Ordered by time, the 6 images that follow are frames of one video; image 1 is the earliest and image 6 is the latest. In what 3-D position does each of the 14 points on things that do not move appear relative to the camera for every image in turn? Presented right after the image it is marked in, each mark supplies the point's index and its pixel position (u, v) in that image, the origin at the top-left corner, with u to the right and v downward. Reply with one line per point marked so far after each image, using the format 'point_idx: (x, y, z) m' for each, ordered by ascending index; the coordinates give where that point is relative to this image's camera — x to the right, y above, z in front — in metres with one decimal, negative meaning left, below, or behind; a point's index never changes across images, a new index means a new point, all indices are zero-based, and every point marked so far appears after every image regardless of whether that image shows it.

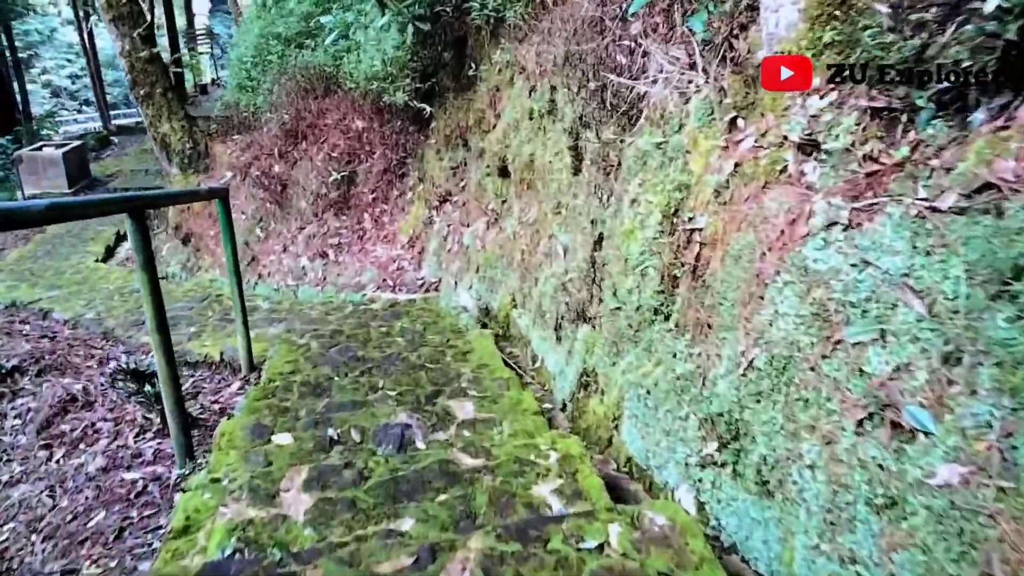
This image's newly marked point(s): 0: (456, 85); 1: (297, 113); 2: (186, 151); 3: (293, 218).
0: (-0.4, +1.5, +6.1) m
1: (-2.1, +1.7, +8.0) m
2: (-3.4, +1.4, +8.6) m
3: (-2.0, +0.6, +7.4) m
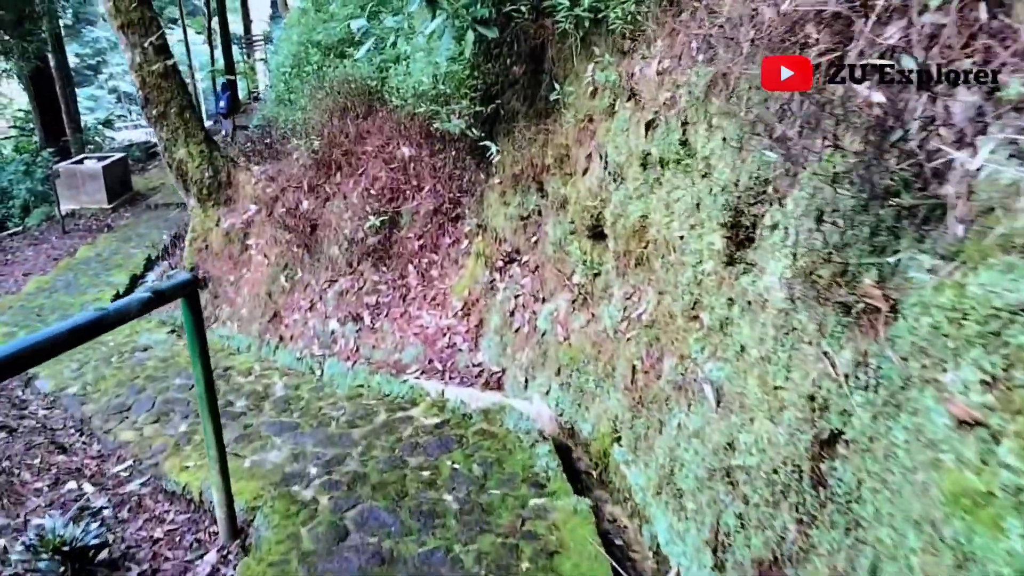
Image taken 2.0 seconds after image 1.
0: (+0.1, +1.0, +4.6) m
1: (-1.5, +1.3, +6.7) m
2: (-2.8, +1.0, +7.3) m
3: (-1.4, +0.2, +6.1) m
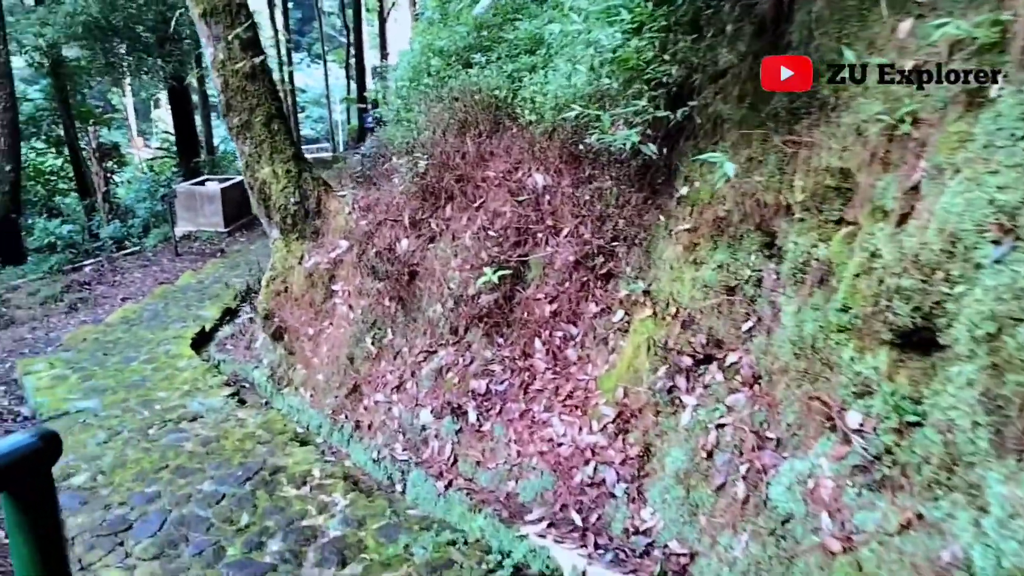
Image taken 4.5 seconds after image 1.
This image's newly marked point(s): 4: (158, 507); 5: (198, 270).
0: (+0.8, +0.6, +2.9) m
1: (-0.4, +0.9, +5.2) m
2: (-1.6, +0.6, +6.0) m
3: (-0.5, -0.2, +4.5) m
4: (-1.6, -1.0, +3.8) m
5: (-4.3, +0.2, +11.3) m
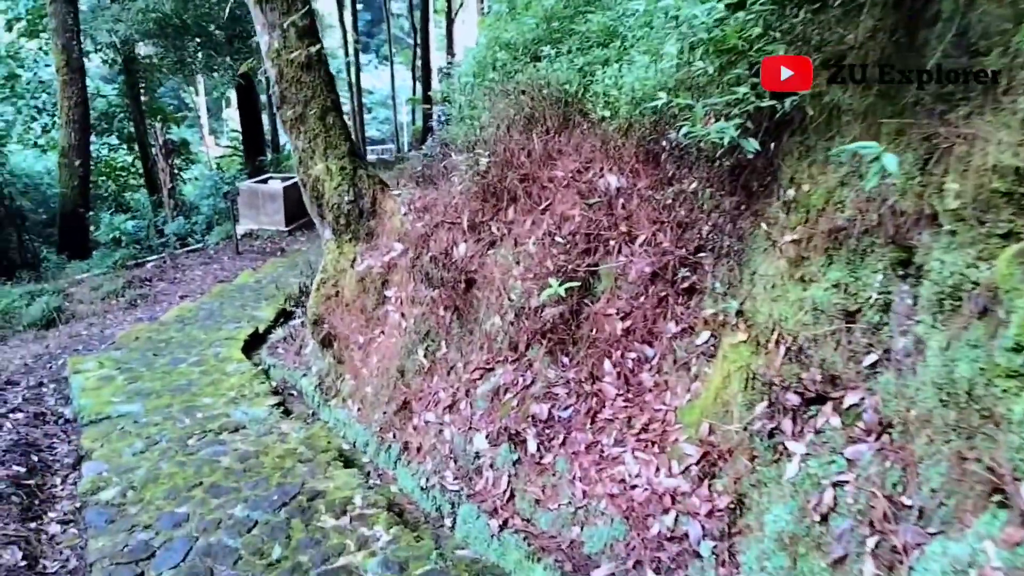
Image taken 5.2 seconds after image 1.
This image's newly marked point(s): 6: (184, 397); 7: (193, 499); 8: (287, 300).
0: (+1.0, +0.5, +2.4) m
1: (0.0, +0.8, +4.8) m
2: (-1.2, +0.6, +5.6) m
3: (-0.2, -0.3, +4.1) m
4: (-1.4, -1.0, +3.5) m
5: (-3.5, +0.2, +11.1) m
6: (-2.3, -0.8, +5.7) m
7: (-1.5, -1.0, +3.9) m
8: (-2.5, -0.1, +9.1) m
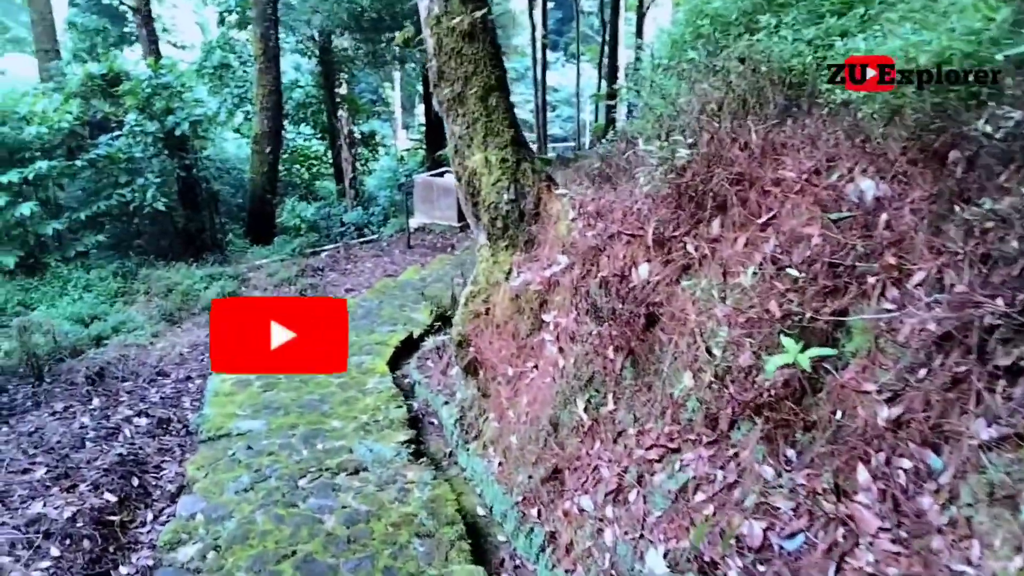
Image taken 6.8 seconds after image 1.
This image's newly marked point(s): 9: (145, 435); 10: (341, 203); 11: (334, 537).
0: (+1.4, +0.3, +1.0) m
1: (+0.9, +0.6, +3.6) m
2: (-0.1, +0.5, +4.7) m
3: (+0.5, -0.4, +2.9) m
4: (-0.8, -1.1, +2.6) m
5: (-1.2, +0.3, +10.5) m
6: (-1.2, -0.8, +5.0) m
7: (-0.9, -1.1, +3.0) m
8: (-0.7, -0.2, +8.4) m
9: (-2.2, -0.9, +4.9) m
10: (-3.1, +1.5, +14.9) m
11: (-0.7, -1.0, +3.3) m
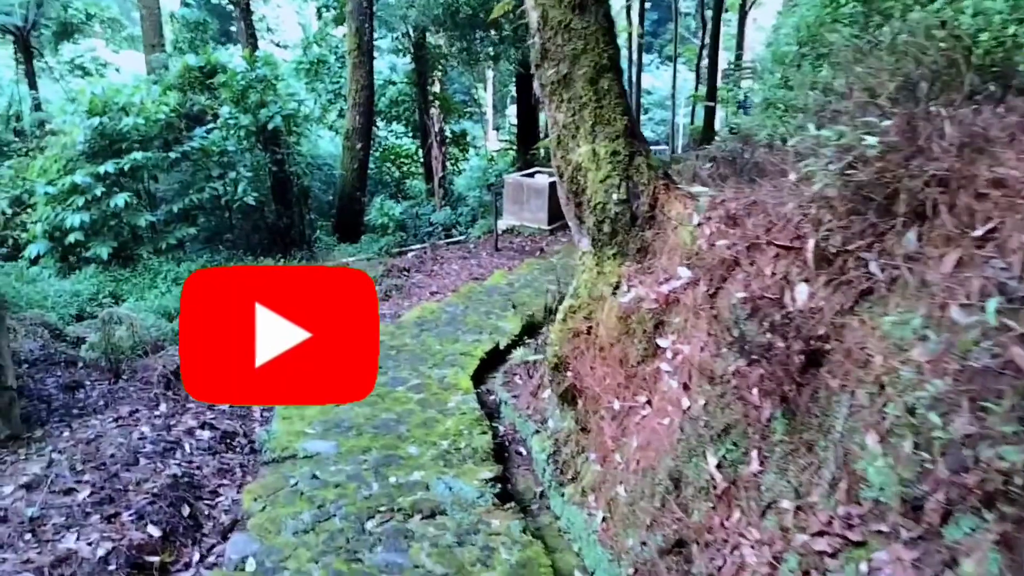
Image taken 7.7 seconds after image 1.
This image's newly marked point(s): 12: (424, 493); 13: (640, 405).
0: (+1.6, +0.2, +0.2) m
1: (+1.3, +0.5, +2.8) m
2: (+0.5, +0.4, +4.0) m
3: (+0.9, -0.5, +2.2) m
4: (-0.6, -1.2, +2.0) m
5: (0.0, +0.2, +9.9) m
6: (-0.7, -0.8, +4.4) m
7: (-0.5, -1.1, +2.5) m
8: (+0.2, -0.2, +7.7) m
9: (-1.7, -0.9, +4.4) m
10: (-1.5, +1.5, +14.5) m
11: (-0.4, -1.1, +2.7) m
12: (-0.4, -0.9, +3.6) m
13: (+0.5, -0.5, +3.4) m
